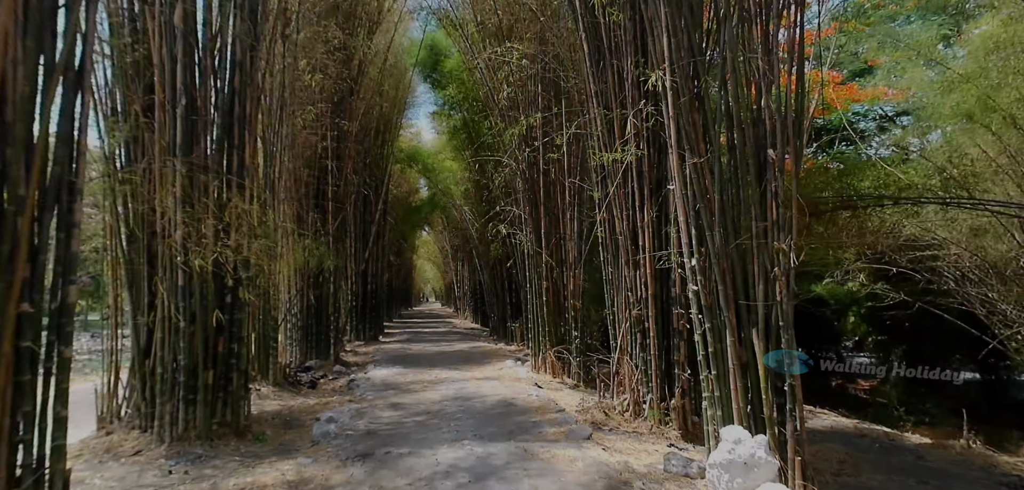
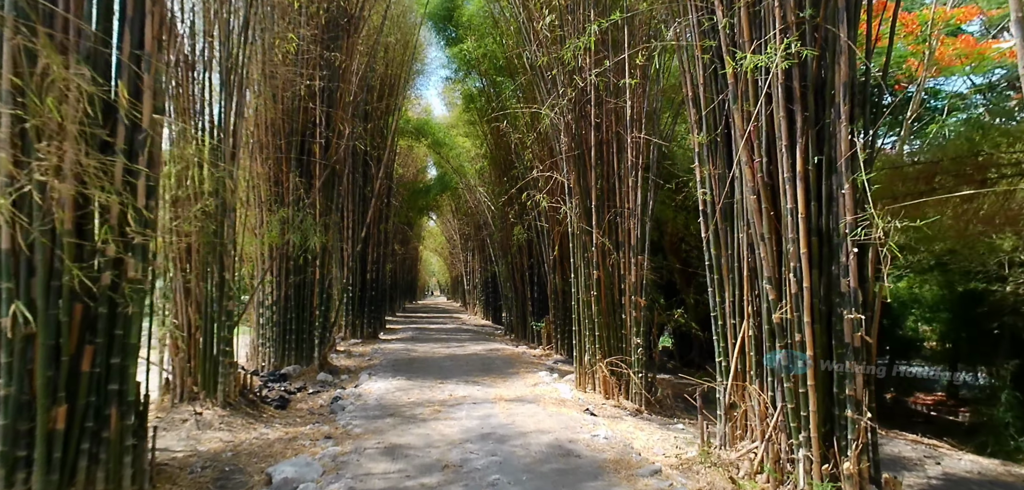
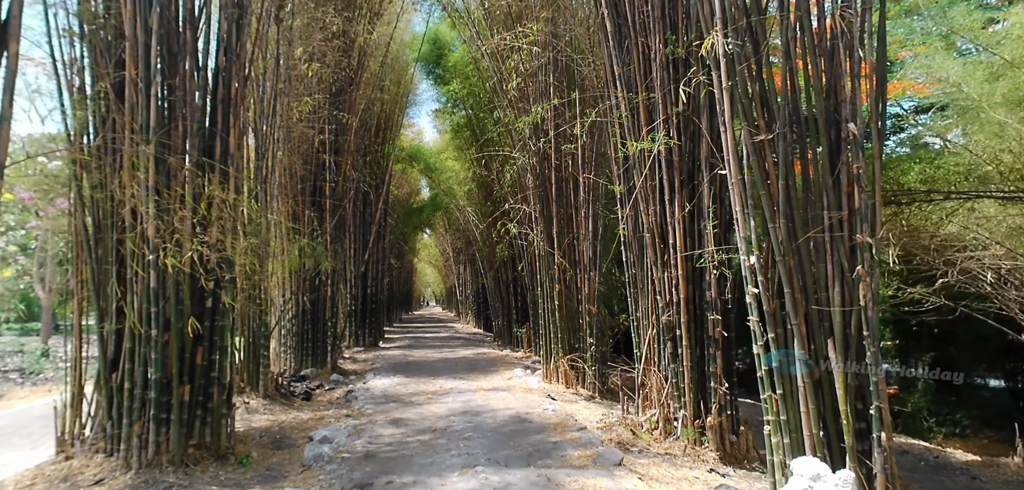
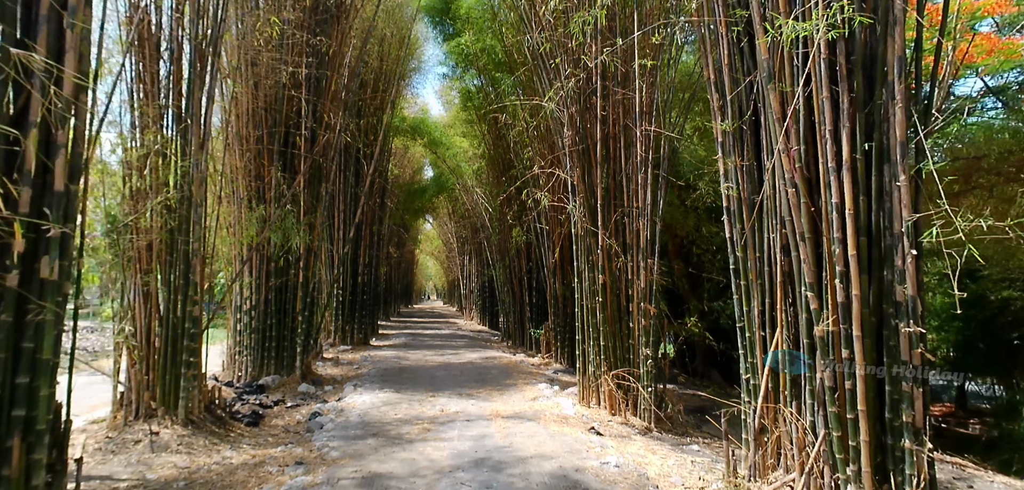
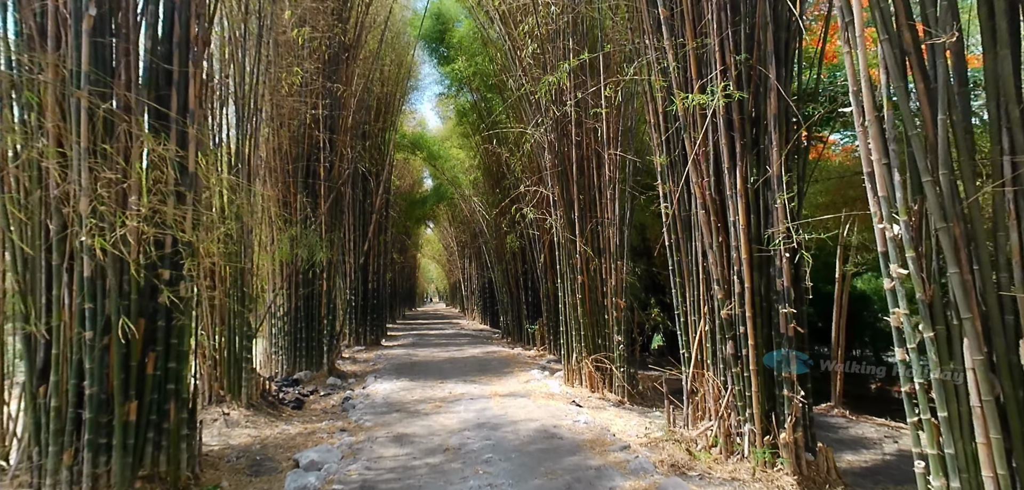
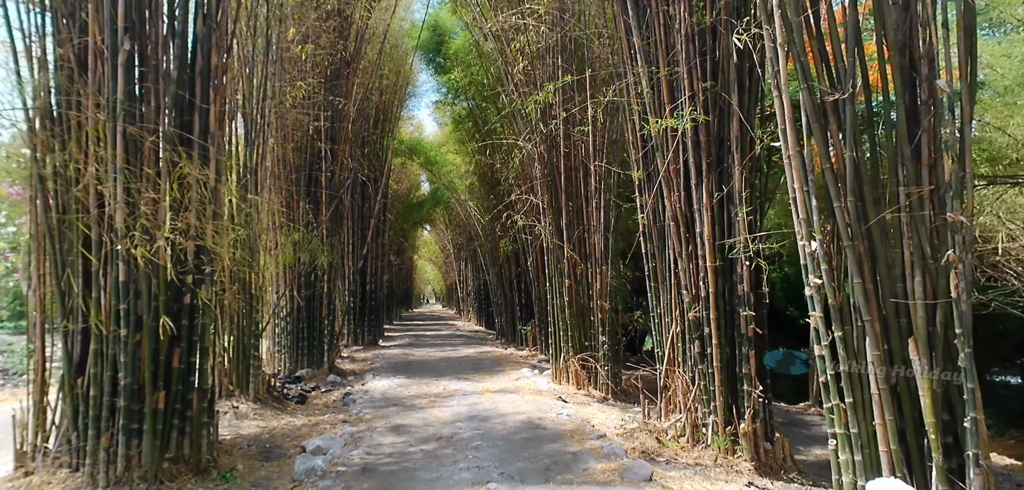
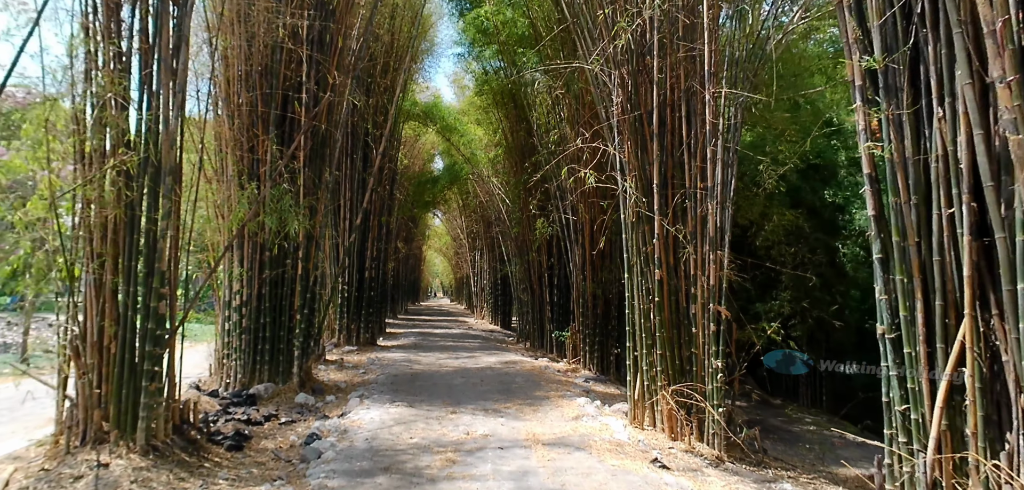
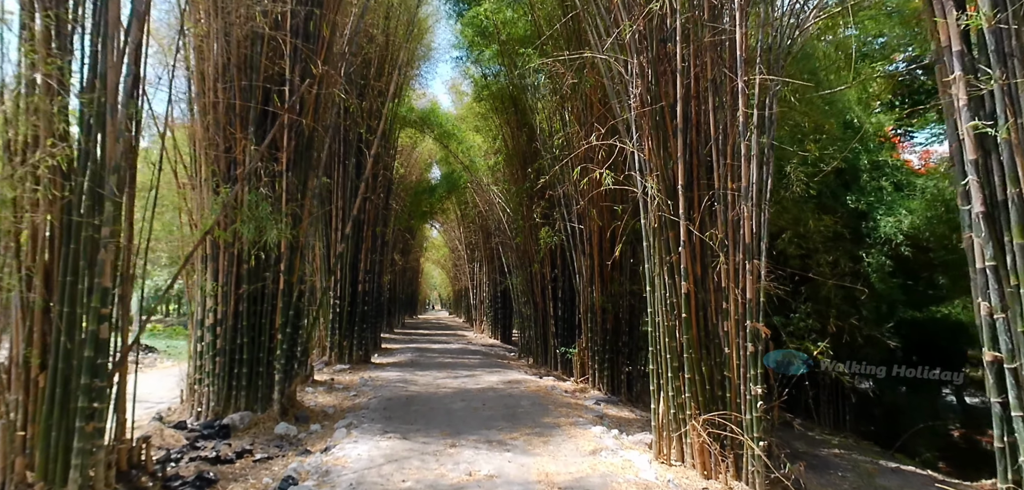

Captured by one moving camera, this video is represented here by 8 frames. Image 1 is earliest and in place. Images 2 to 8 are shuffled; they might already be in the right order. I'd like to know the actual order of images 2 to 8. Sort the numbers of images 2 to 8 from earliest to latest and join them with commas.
3, 6, 5, 2, 4, 7, 8
